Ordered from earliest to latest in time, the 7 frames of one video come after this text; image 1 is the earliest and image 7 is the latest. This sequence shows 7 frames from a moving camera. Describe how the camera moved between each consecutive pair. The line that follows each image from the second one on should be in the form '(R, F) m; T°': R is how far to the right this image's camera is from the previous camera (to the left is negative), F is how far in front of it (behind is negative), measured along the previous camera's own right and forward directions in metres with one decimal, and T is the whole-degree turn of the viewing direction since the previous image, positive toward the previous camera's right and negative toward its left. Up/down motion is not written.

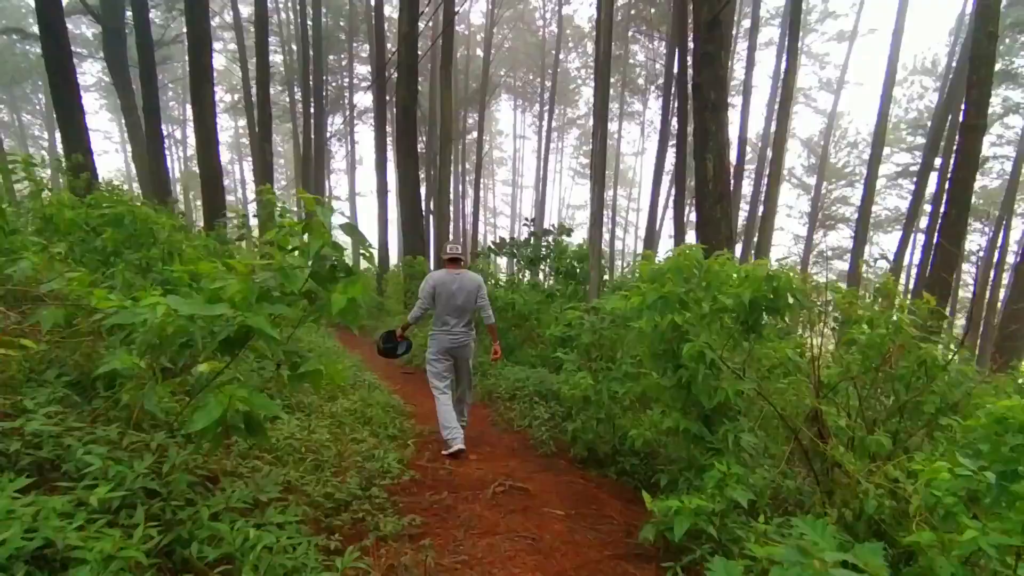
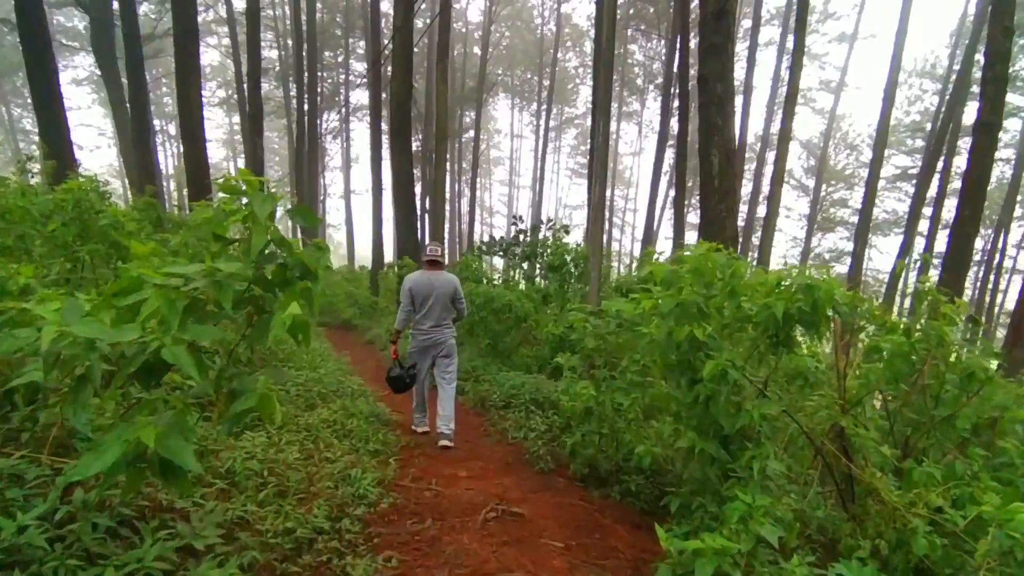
(0.0, +0.5) m; 0°
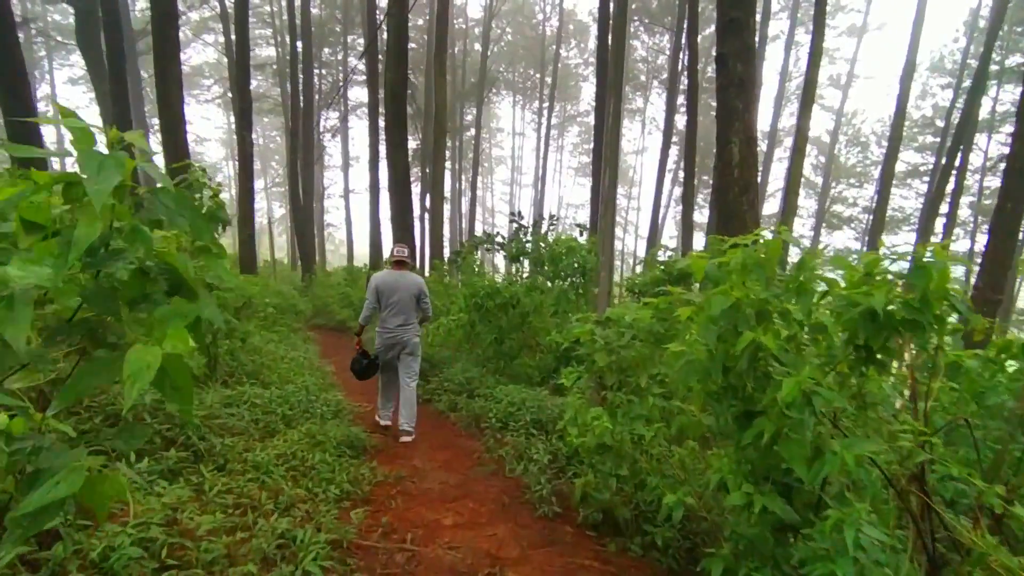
(0.0, +0.9) m; 0°
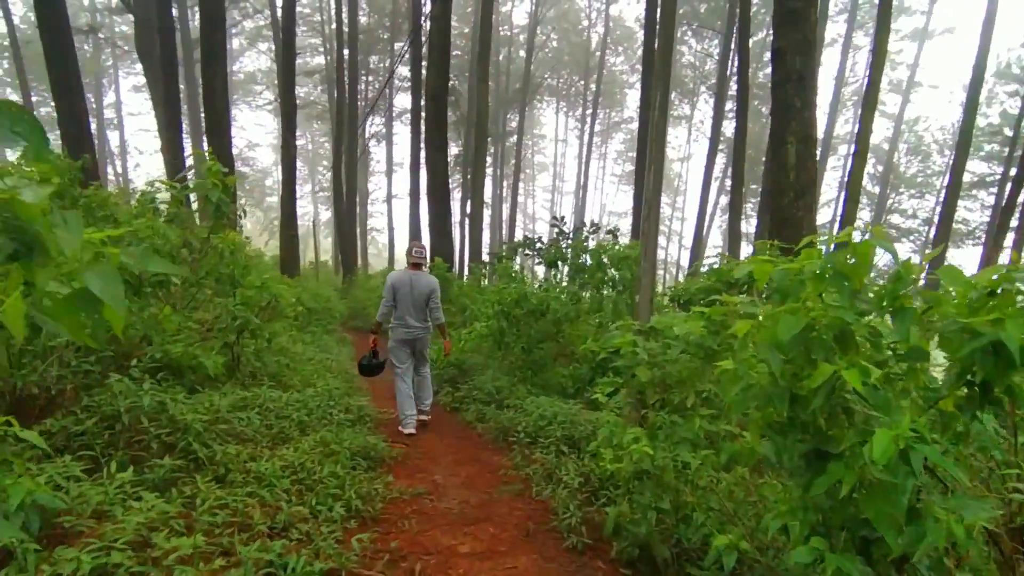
(+0.1, +0.4) m; -4°
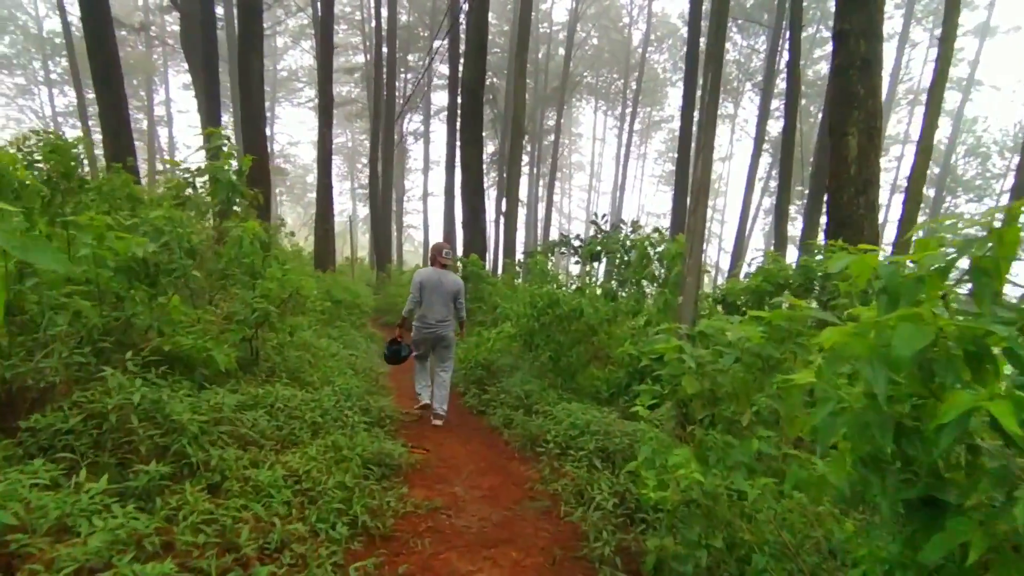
(0.0, +0.4) m; -3°
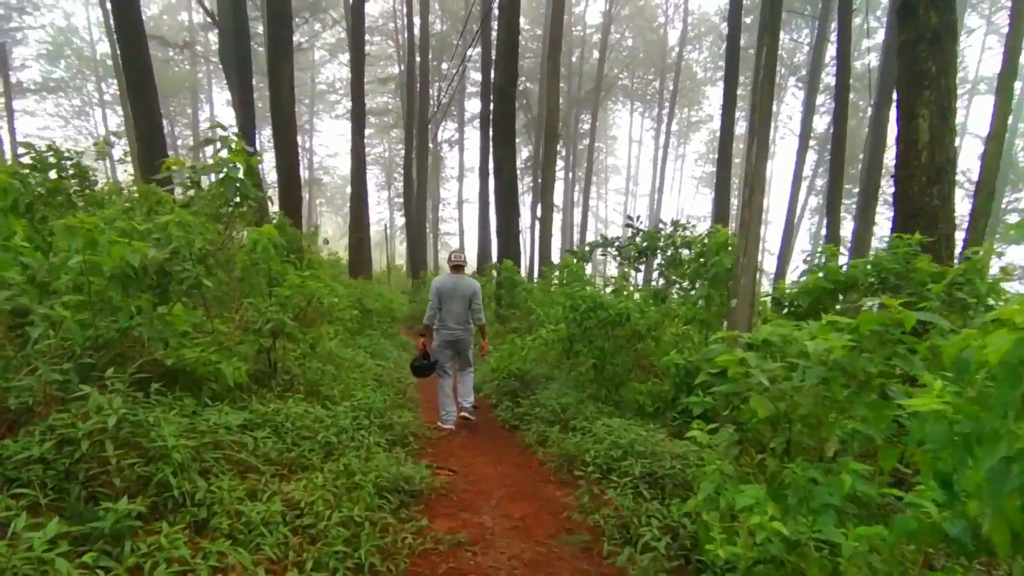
(0.0, +0.5) m; -4°
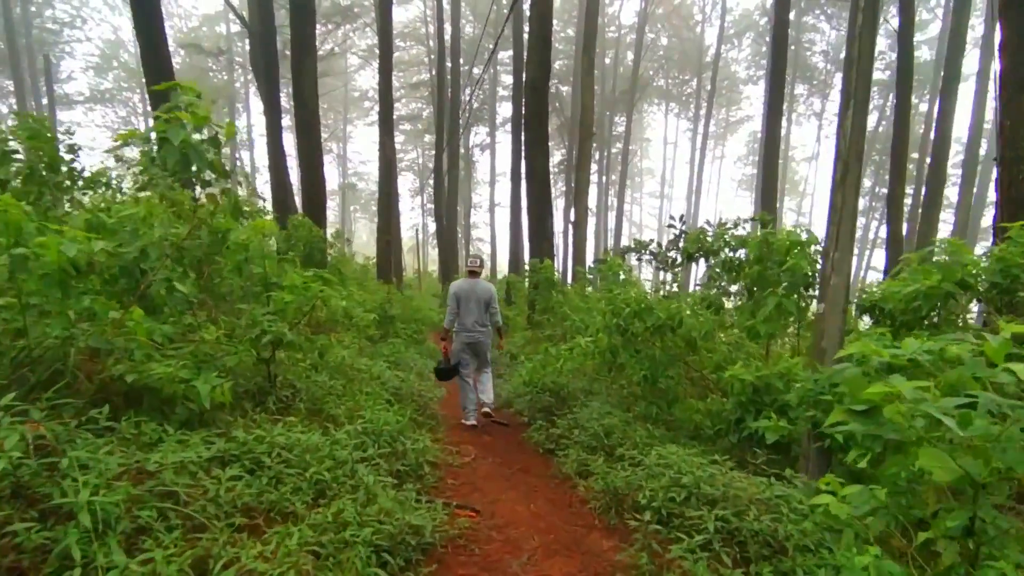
(0.0, +0.8) m; -3°
